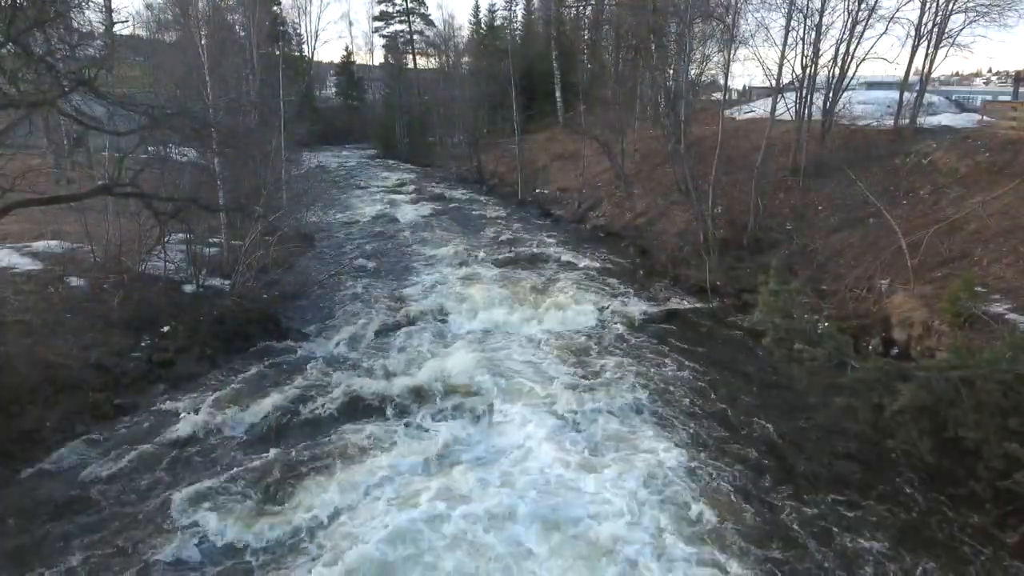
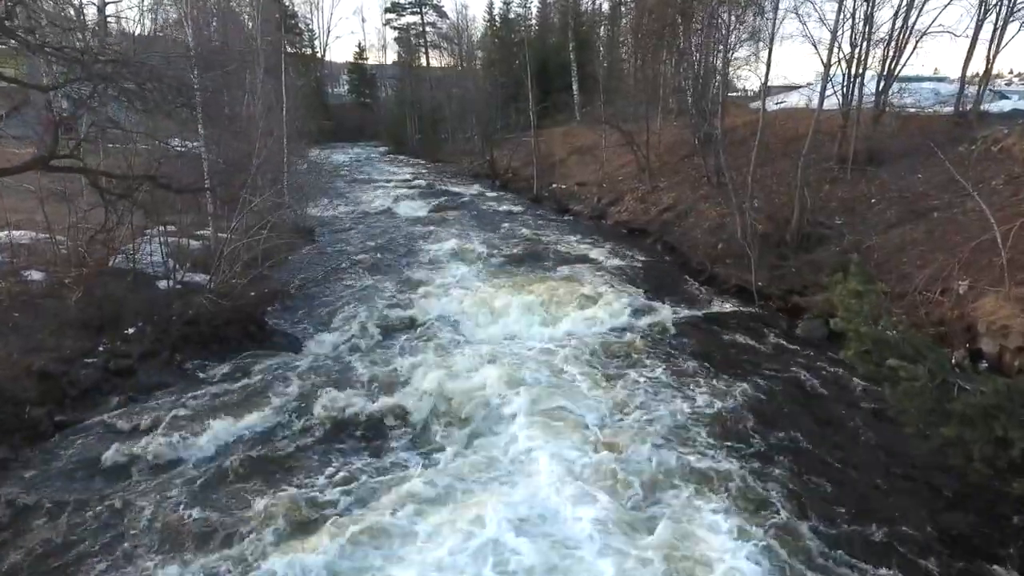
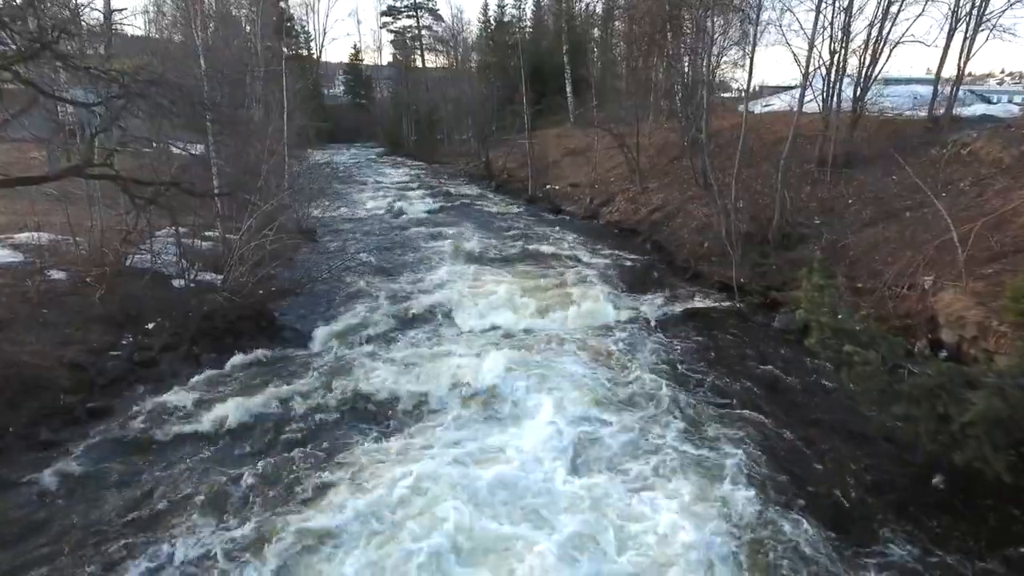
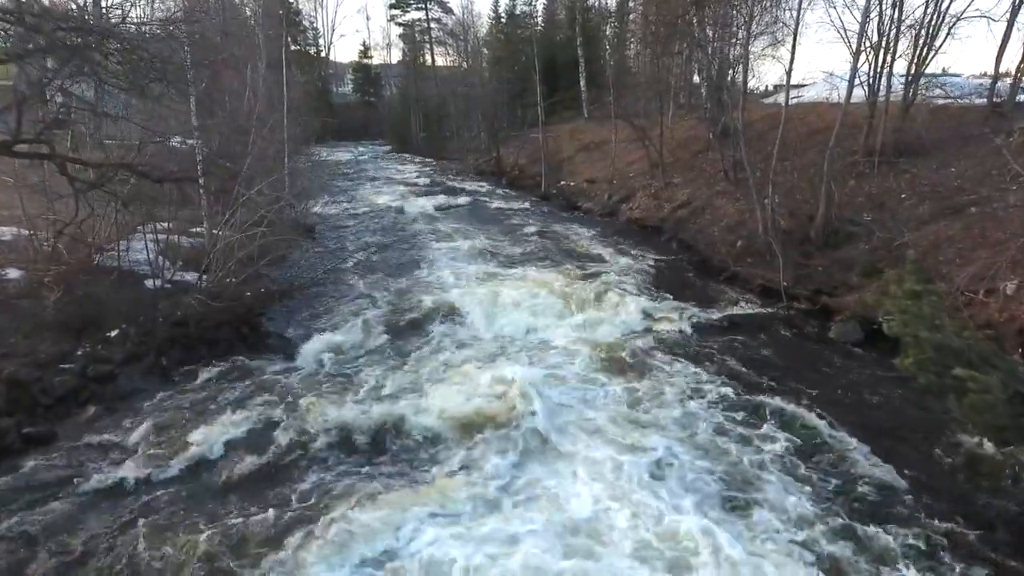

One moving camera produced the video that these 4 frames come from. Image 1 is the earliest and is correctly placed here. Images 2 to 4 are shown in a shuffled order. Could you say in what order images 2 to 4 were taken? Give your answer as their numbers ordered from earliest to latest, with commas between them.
3, 2, 4
